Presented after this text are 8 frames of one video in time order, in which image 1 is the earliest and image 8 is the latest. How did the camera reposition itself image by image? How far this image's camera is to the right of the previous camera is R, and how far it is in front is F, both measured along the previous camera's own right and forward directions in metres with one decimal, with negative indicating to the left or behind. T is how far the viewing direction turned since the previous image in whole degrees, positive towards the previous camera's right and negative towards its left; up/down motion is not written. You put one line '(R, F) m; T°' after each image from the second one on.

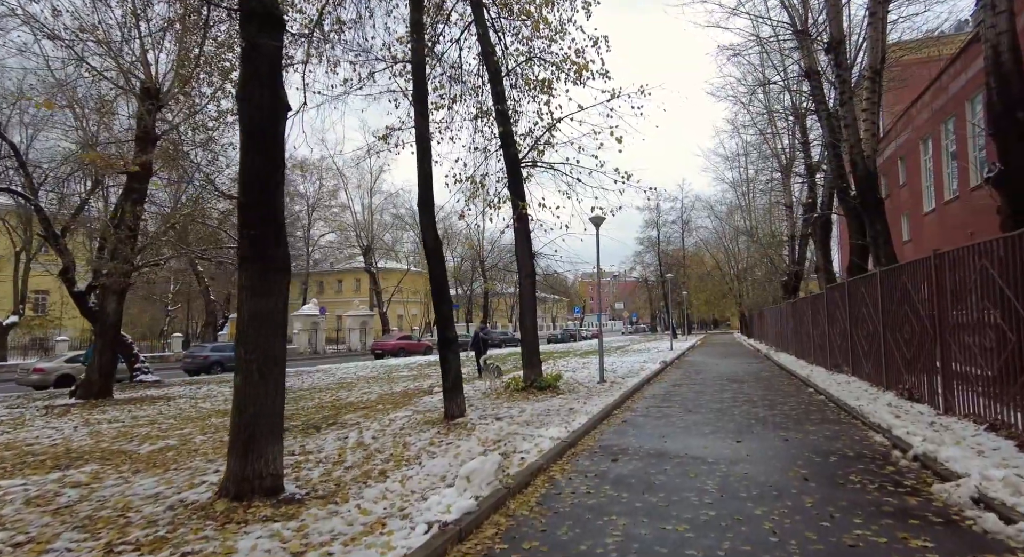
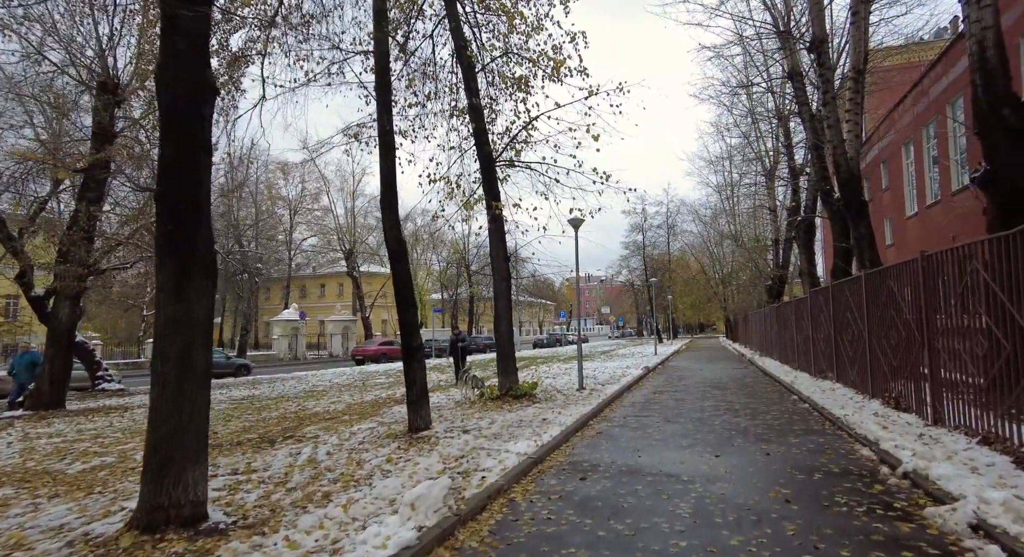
(+0.3, +0.5) m; +1°
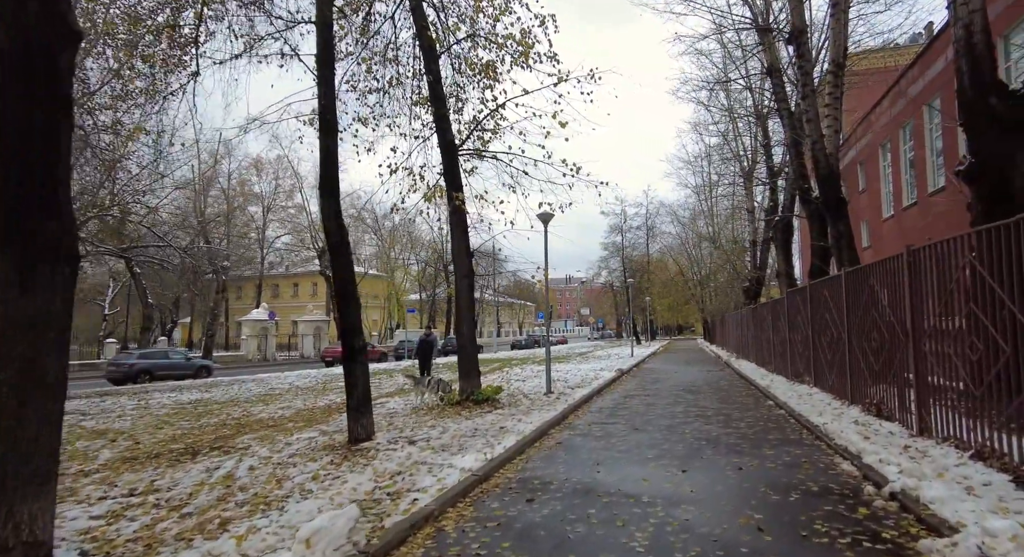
(+0.4, +0.7) m; +2°
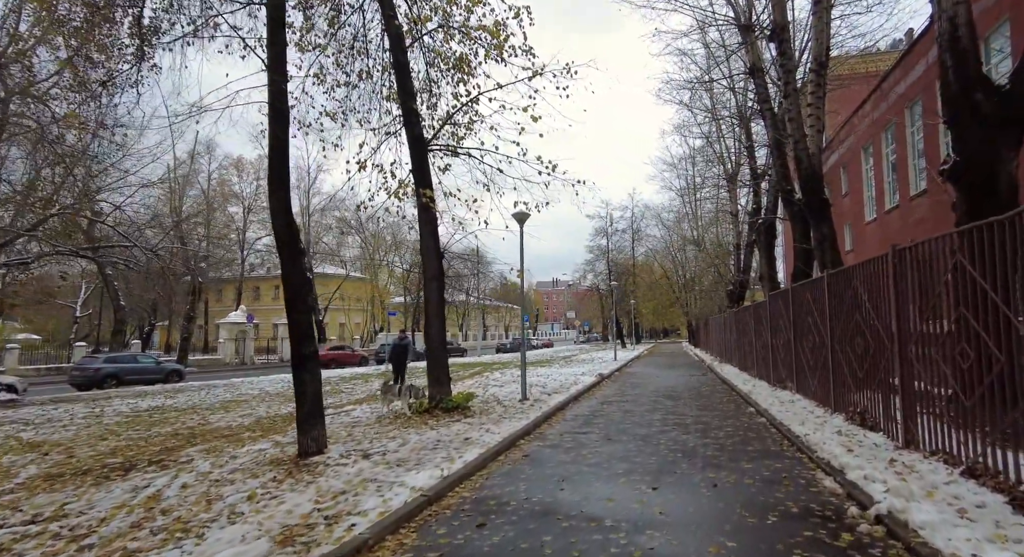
(+0.3, +0.5) m; +1°
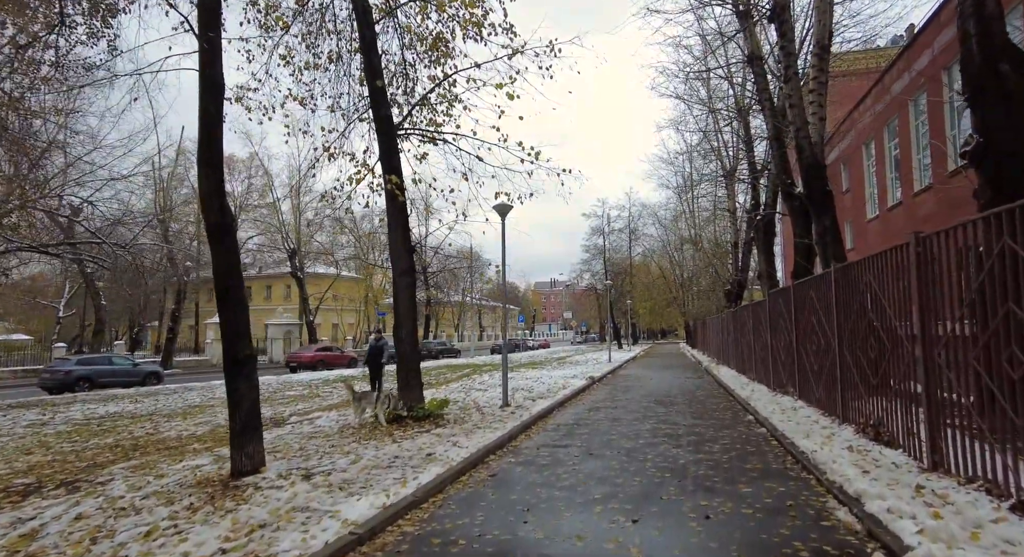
(+0.4, +0.9) m; 0°
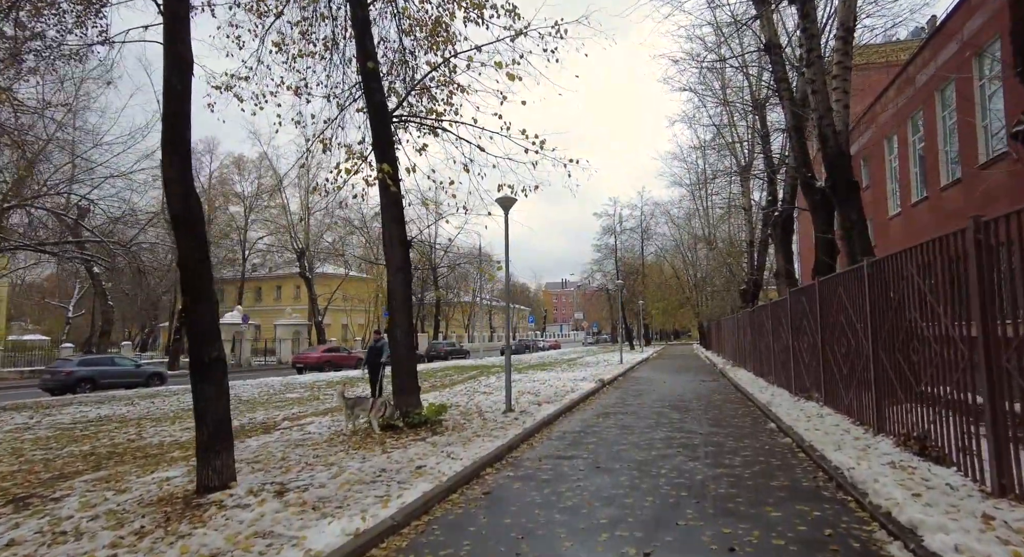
(+0.1, +0.6) m; -1°
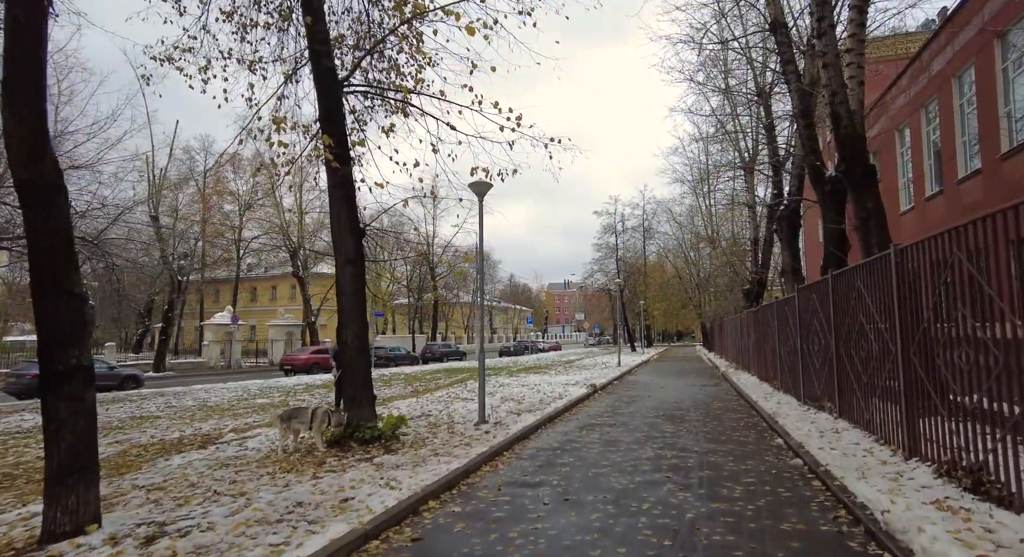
(+0.5, +1.1) m; 0°
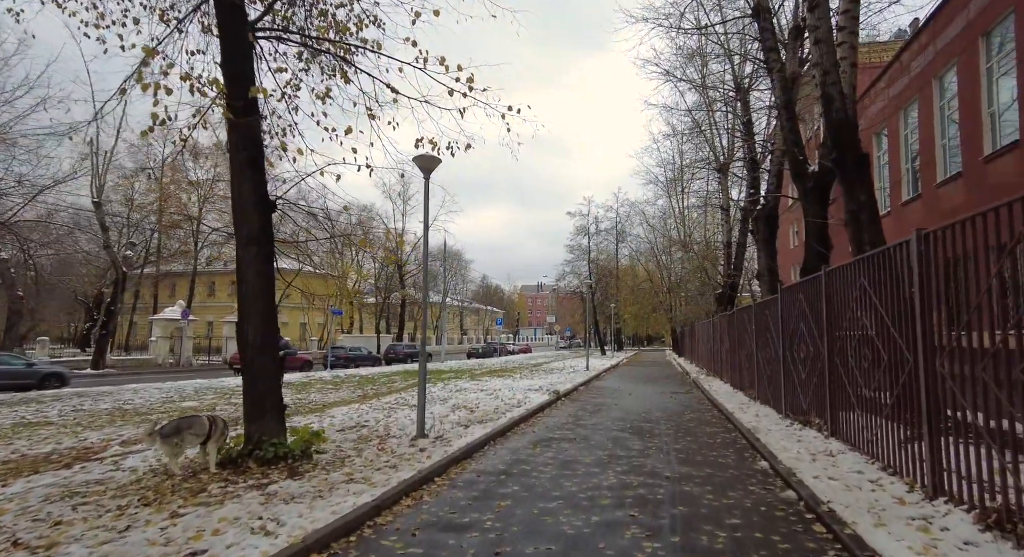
(+0.4, +1.3) m; +3°
